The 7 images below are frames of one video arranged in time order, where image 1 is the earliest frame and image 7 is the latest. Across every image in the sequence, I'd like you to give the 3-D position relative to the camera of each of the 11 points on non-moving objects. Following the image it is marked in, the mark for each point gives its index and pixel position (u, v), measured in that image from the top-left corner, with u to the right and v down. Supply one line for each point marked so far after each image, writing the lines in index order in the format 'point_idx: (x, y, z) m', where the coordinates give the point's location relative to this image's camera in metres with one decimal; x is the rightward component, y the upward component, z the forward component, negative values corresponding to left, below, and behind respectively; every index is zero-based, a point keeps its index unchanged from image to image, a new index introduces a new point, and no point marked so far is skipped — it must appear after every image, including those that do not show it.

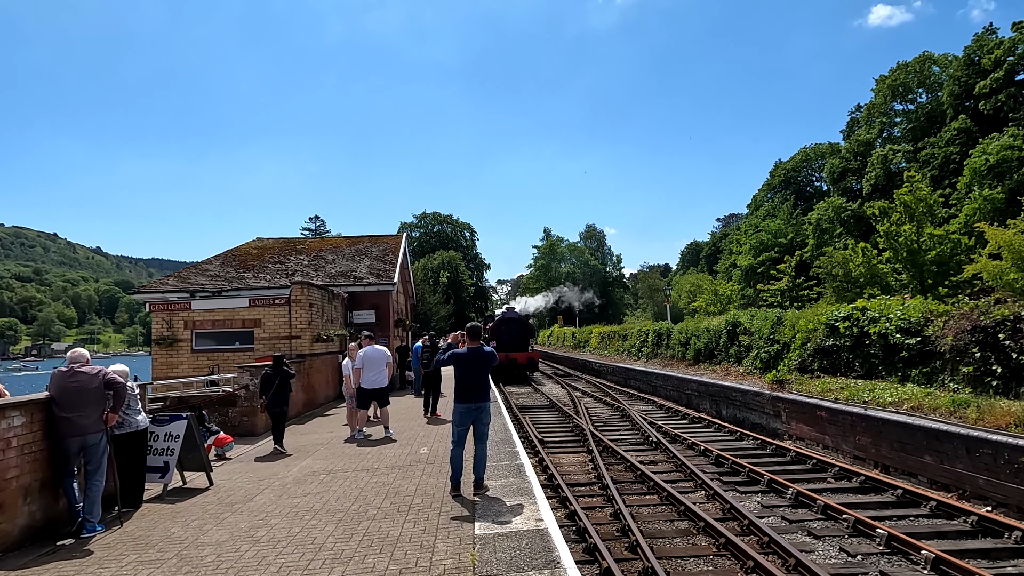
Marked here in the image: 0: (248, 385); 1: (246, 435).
0: (-4.5, -1.7, +10.5) m
1: (-4.6, -2.5, +10.4) m
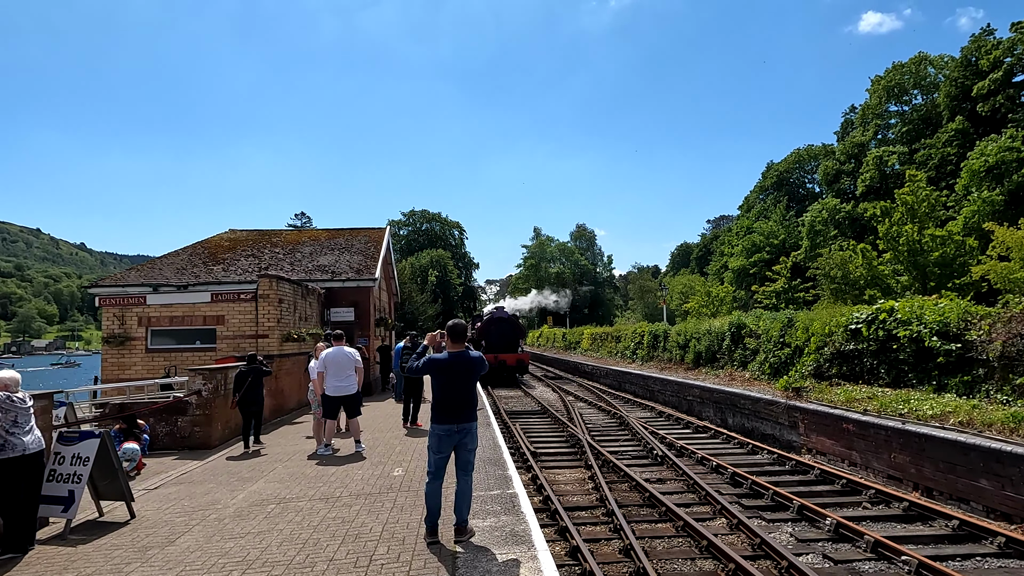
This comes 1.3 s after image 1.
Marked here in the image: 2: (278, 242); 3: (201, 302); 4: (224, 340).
0: (-4.7, -1.5, +9.1) m
1: (-4.7, -2.4, +9.1) m
2: (-7.4, +1.5, +19.3) m
3: (-6.4, -0.3, +12.4) m
4: (-5.8, -1.1, +12.3) m
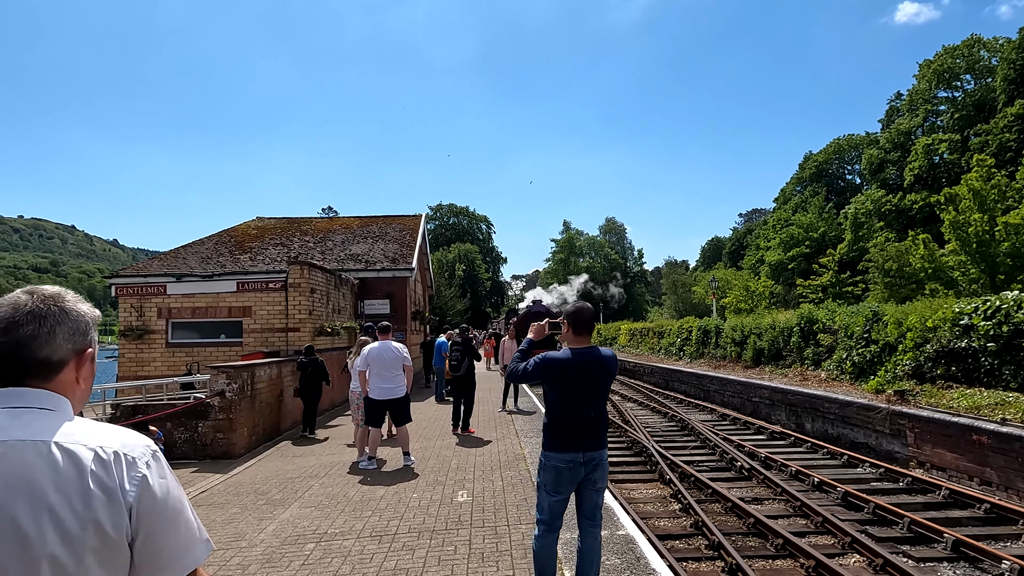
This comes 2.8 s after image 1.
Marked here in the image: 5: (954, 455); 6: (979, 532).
0: (-3.7, -1.3, +7.9) m
1: (-3.8, -2.2, +7.9) m
2: (-6.1, +1.7, +18.2) m
3: (-5.3, -0.1, +11.3) m
4: (-4.8, -0.8, +11.1) m
5: (+6.4, -2.4, +8.8) m
6: (+5.2, -2.7, +6.8) m
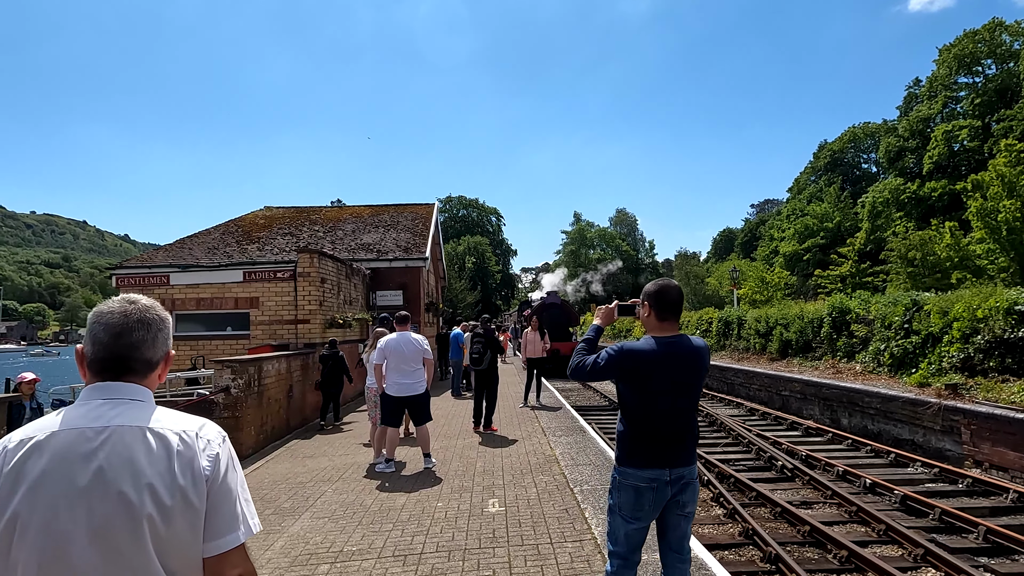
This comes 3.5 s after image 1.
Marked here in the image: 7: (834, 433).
0: (-3.4, -1.2, +7.4) m
1: (-3.4, -2.1, +7.3) m
2: (-5.6, +2.0, +17.6) m
3: (-4.9, +0.1, +10.7) m
4: (-4.4, -0.7, +10.6) m
5: (+6.8, -2.2, +8.1) m
6: (+5.5, -2.5, +6.1) m
7: (+6.1, -2.8, +11.5) m
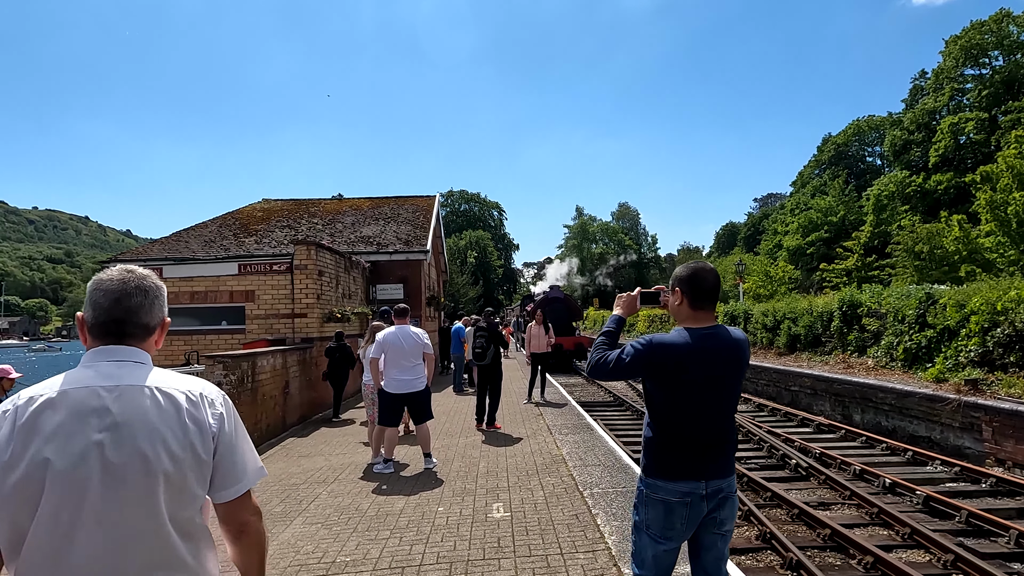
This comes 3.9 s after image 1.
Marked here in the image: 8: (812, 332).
0: (-3.4, -1.1, +7.1) m
1: (-3.4, -2.0, +7.0) m
2: (-5.5, +2.2, +17.3) m
3: (-4.9, +0.2, +10.4) m
4: (-4.3, -0.5, +10.3) m
5: (+6.8, -2.1, +7.8) m
6: (+5.6, -2.4, +5.8) m
7: (+6.2, -2.6, +11.2) m
8: (+8.1, -1.2, +16.5) m
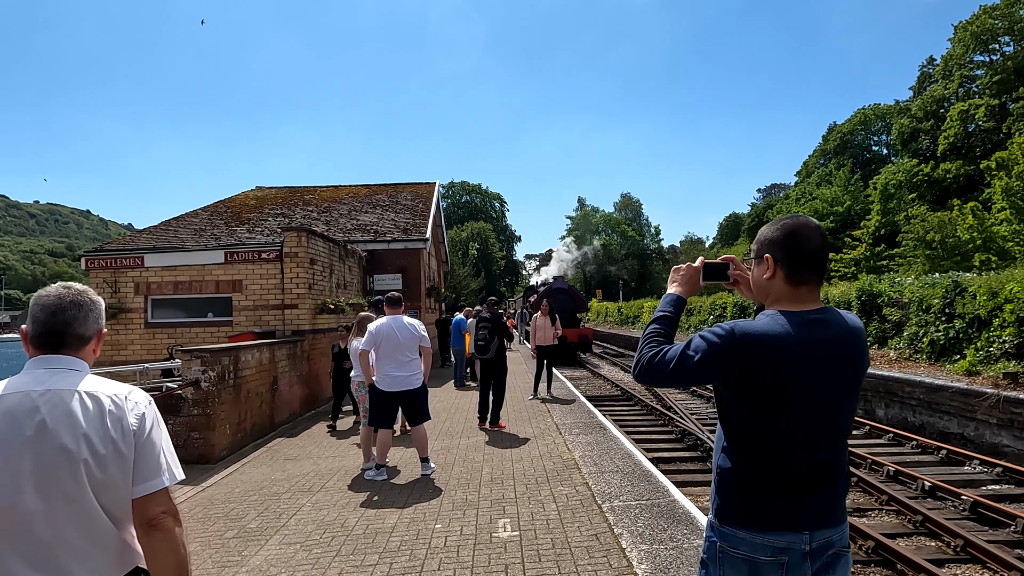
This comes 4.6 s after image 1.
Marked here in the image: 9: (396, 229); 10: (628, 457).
0: (-3.3, -1.0, +6.4) m
1: (-3.3, -1.8, +6.4) m
2: (-5.5, +2.4, +16.7) m
3: (-4.8, +0.4, +9.8) m
4: (-4.3, -0.4, +9.6) m
5: (+6.9, -1.9, +7.1) m
6: (+5.6, -2.3, +5.1) m
7: (+6.2, -2.4, +10.6) m
8: (+8.2, -0.9, +15.9) m
9: (-2.8, +1.4, +14.6) m
10: (+1.1, -1.6, +5.6) m
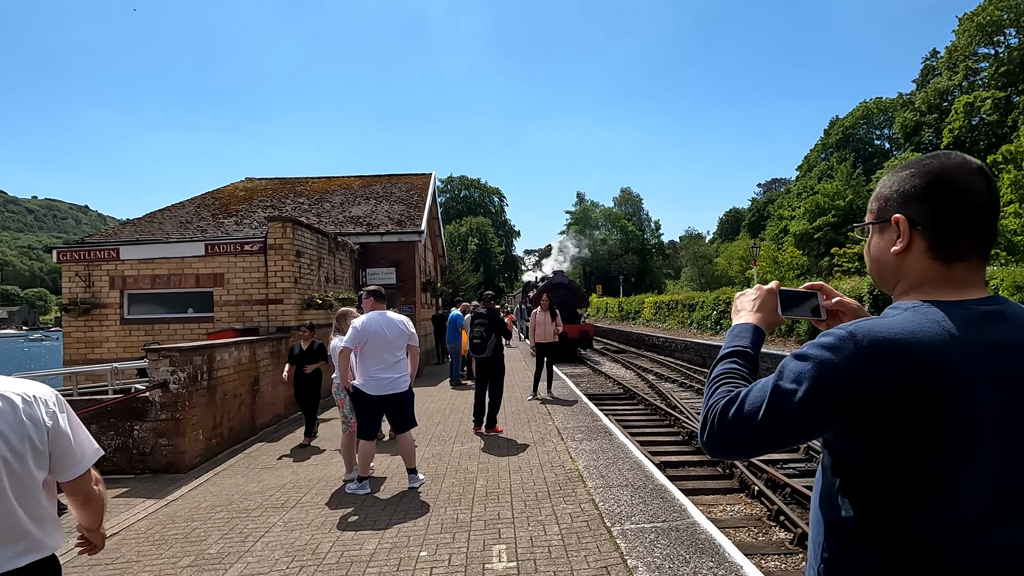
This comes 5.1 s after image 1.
0: (-3.3, -0.9, +5.9) m
1: (-3.4, -1.8, +5.9) m
2: (-5.5, +2.5, +16.1) m
3: (-4.8, +0.5, +9.2) m
4: (-4.3, -0.3, +9.1) m
5: (+6.9, -1.9, +6.6) m
6: (+5.6, -2.2, +4.6) m
7: (+6.2, -2.3, +10.0) m
8: (+8.2, -0.8, +15.3) m
9: (-2.8, +1.5, +14.0) m
10: (+1.1, -1.5, +5.1) m
